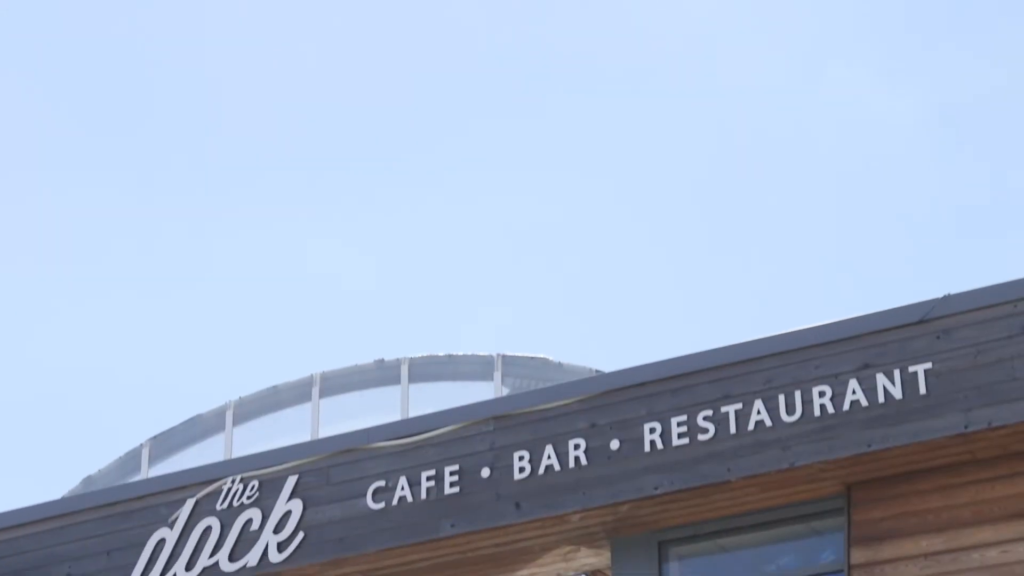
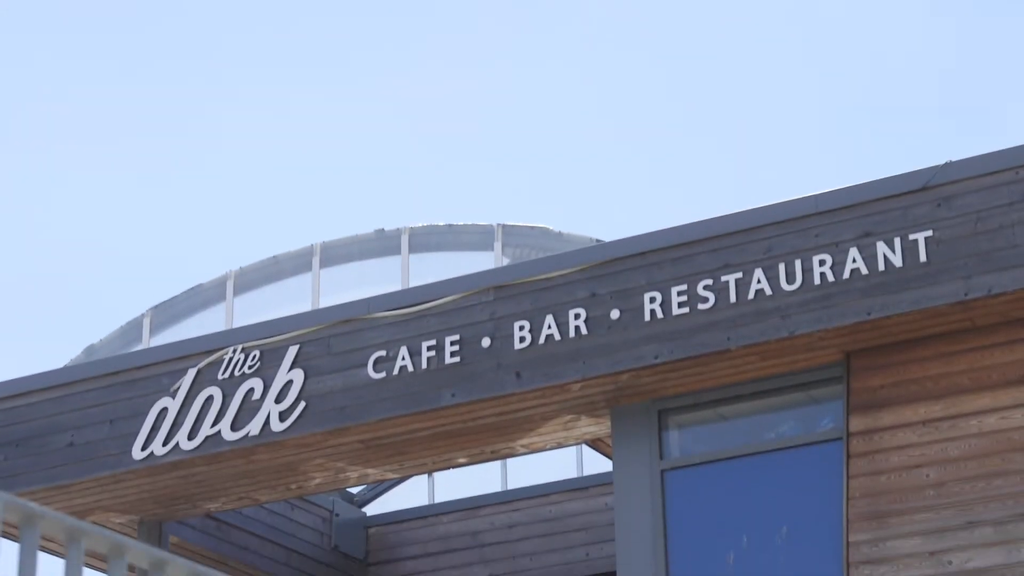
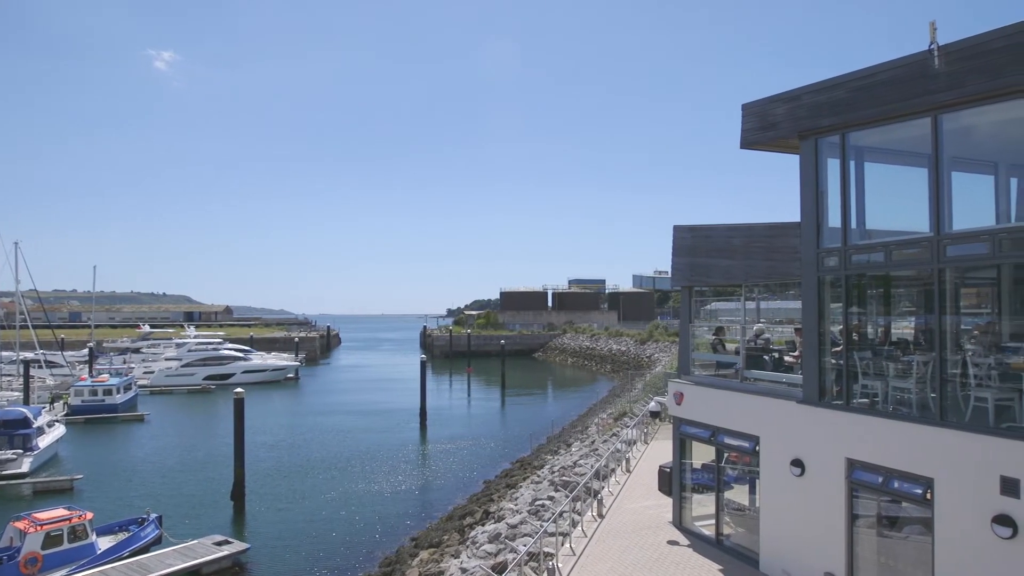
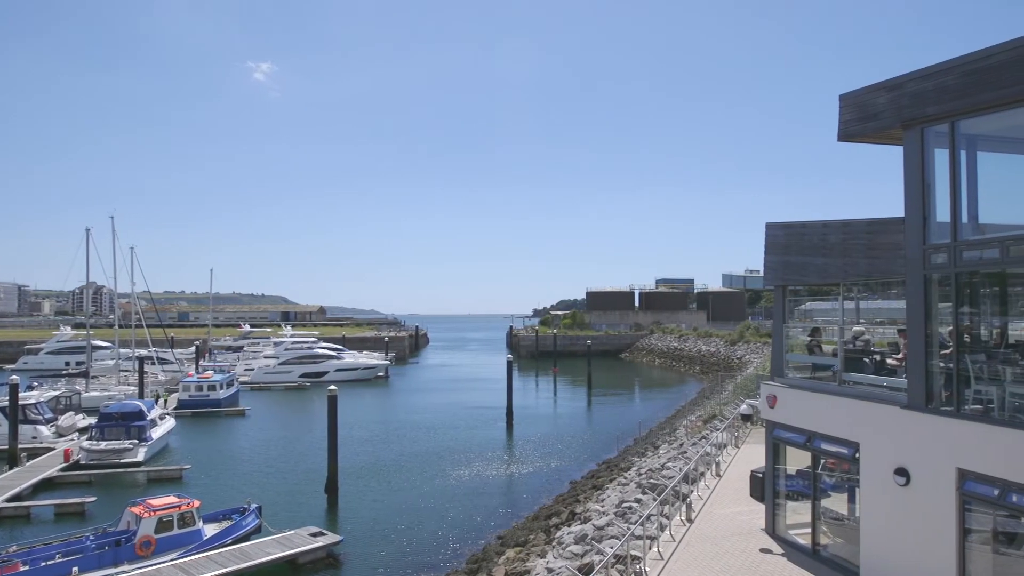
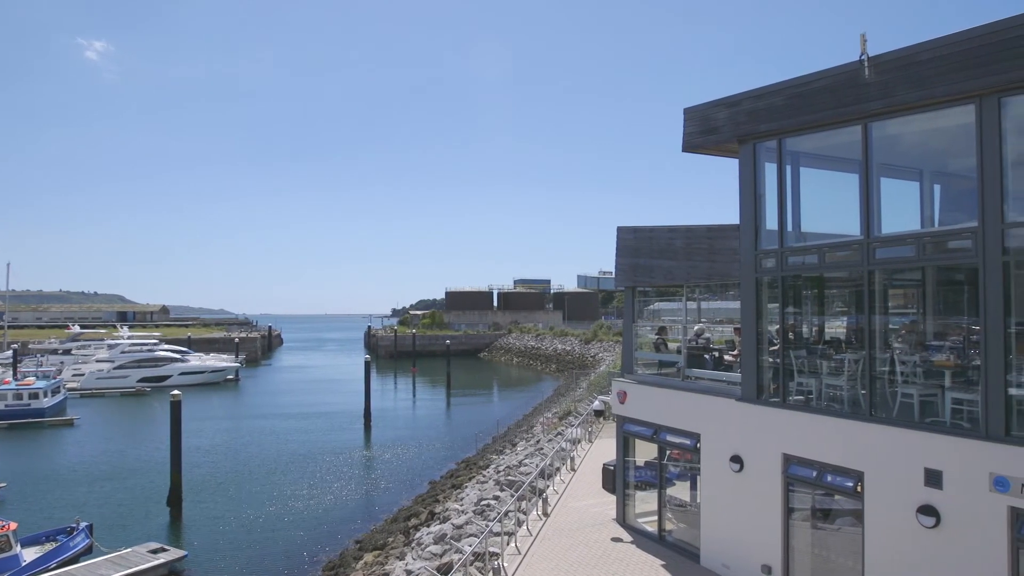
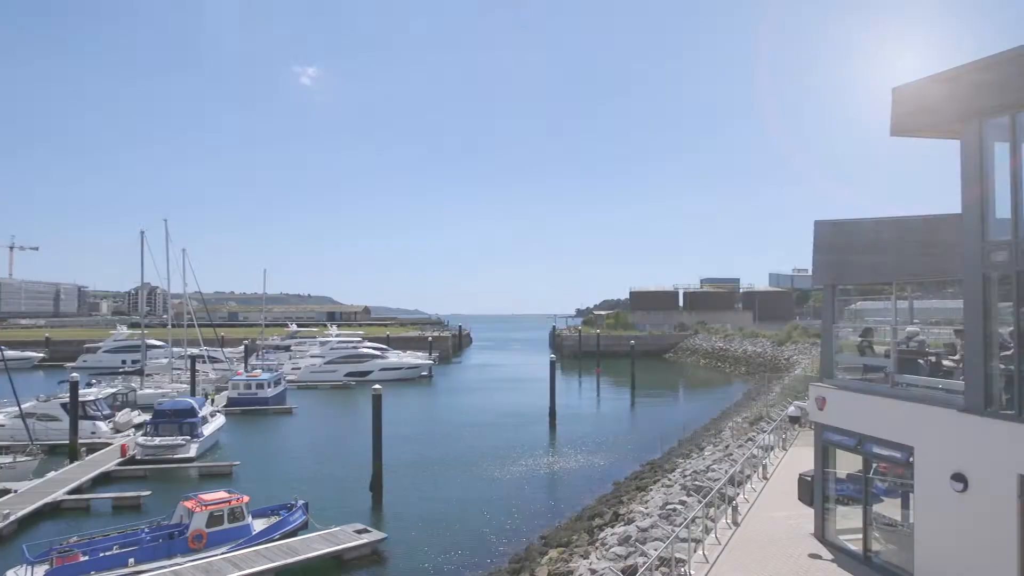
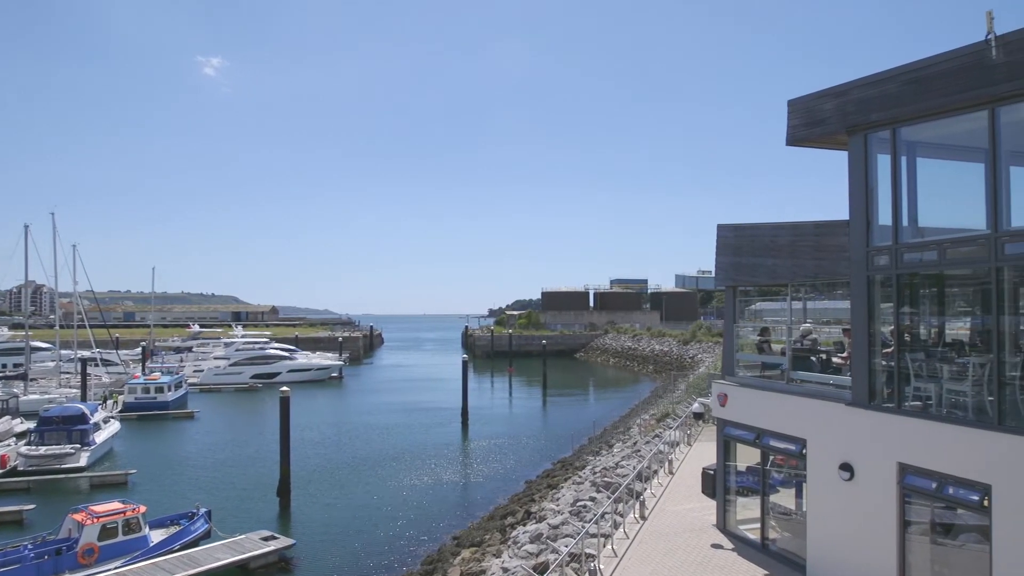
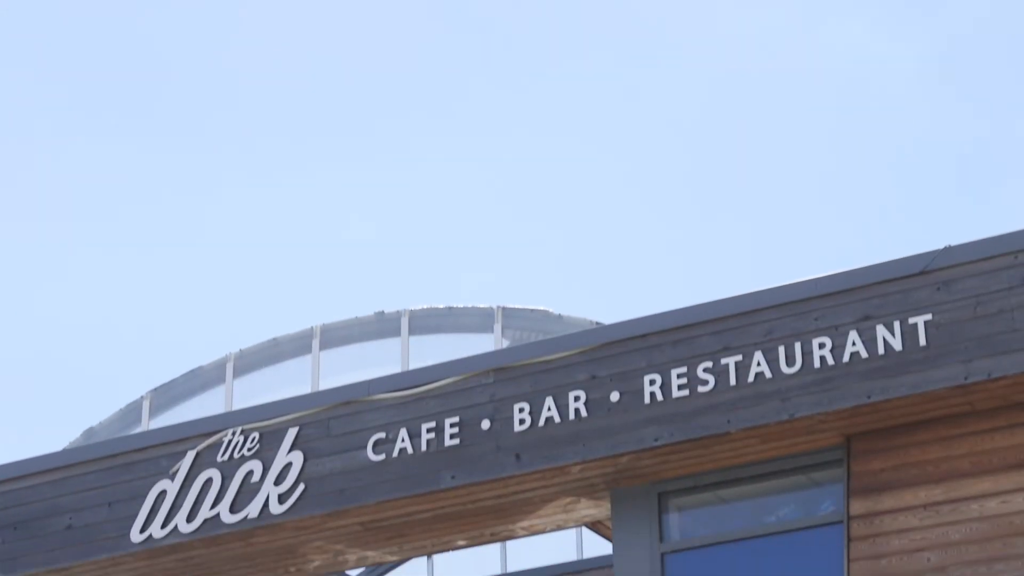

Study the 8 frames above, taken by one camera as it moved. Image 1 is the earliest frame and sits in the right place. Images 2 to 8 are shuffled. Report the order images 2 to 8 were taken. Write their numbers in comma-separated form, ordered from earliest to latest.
8, 2, 6, 4, 7, 3, 5
